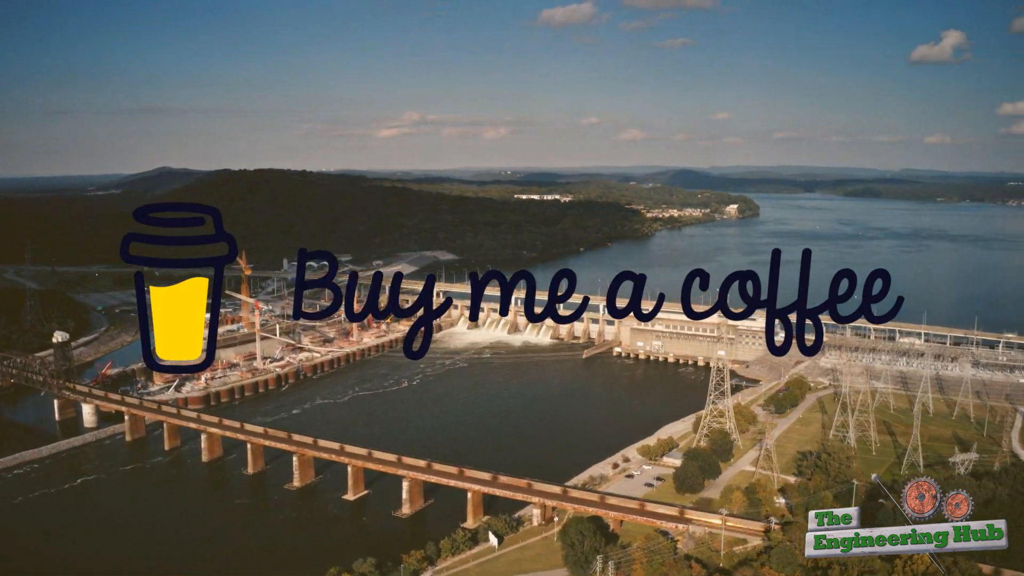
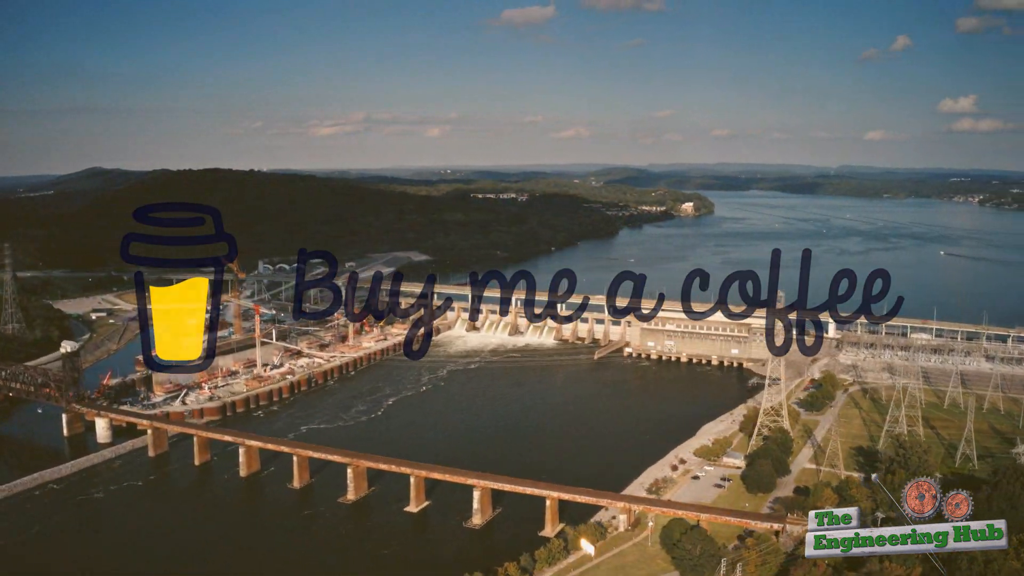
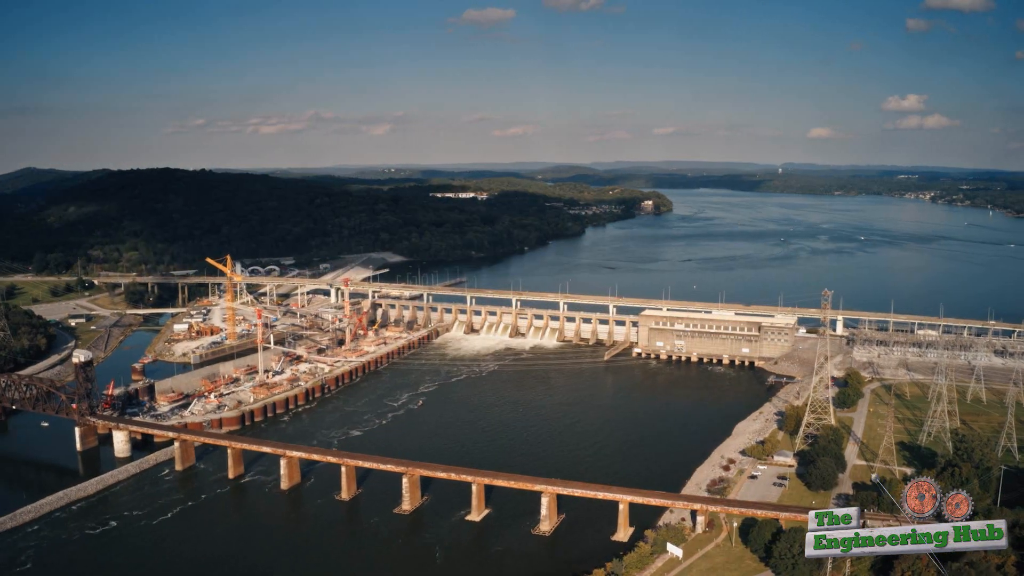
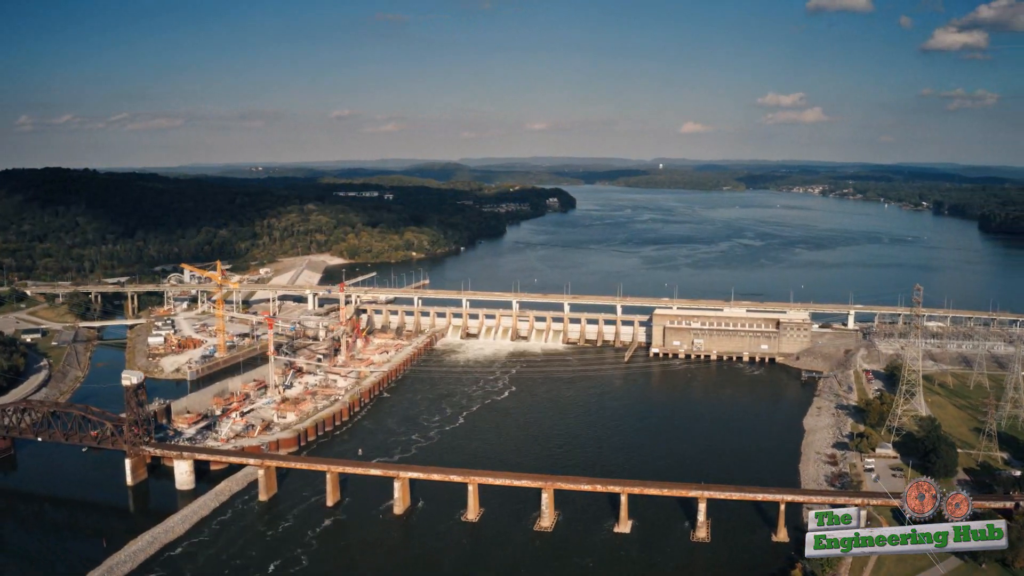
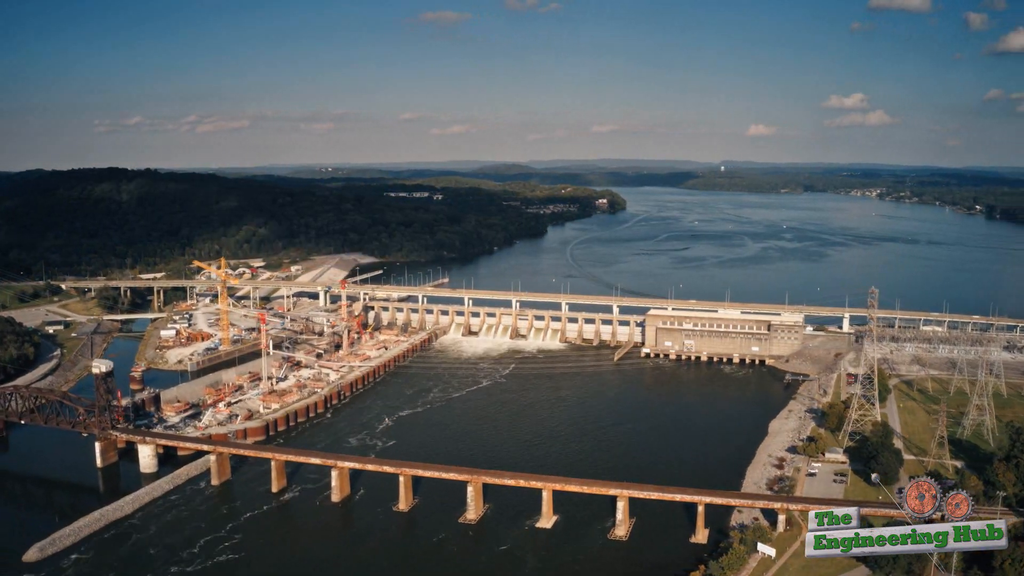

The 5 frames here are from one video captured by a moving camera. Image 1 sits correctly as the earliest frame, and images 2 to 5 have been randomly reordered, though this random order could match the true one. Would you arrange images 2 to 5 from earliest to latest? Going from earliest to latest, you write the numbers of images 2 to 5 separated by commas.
2, 3, 5, 4
